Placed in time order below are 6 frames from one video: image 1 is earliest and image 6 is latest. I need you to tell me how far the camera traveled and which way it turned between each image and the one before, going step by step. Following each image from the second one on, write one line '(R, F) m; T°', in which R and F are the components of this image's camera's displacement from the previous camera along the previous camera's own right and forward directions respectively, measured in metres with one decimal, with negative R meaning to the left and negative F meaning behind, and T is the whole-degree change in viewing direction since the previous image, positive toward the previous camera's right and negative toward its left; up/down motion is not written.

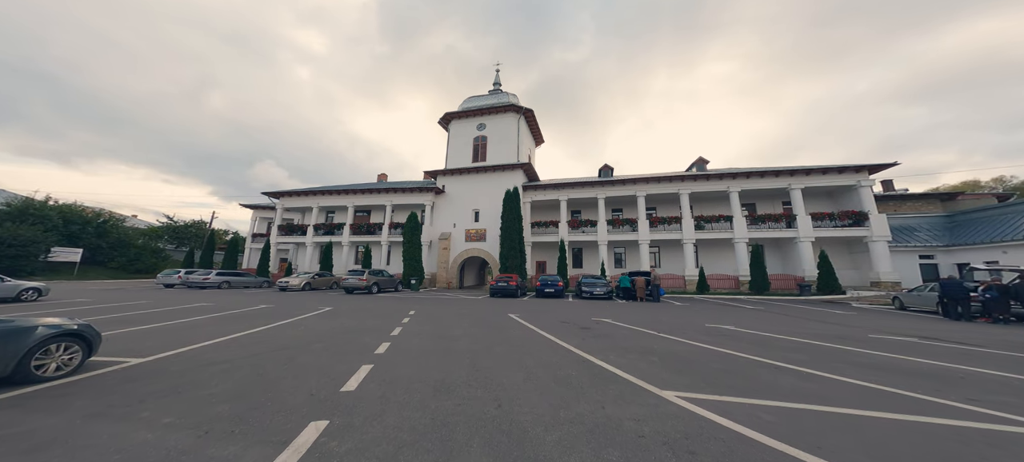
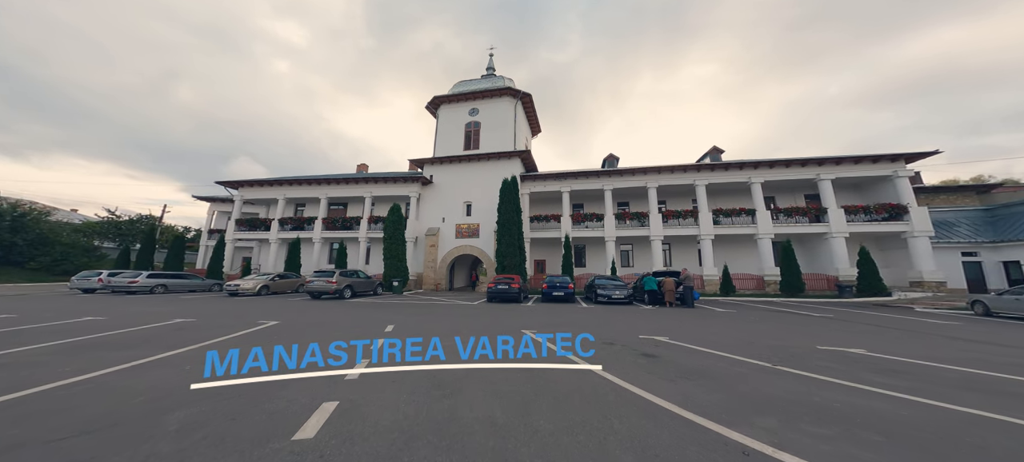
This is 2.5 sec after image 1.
(-0.8, +3.0) m; +3°
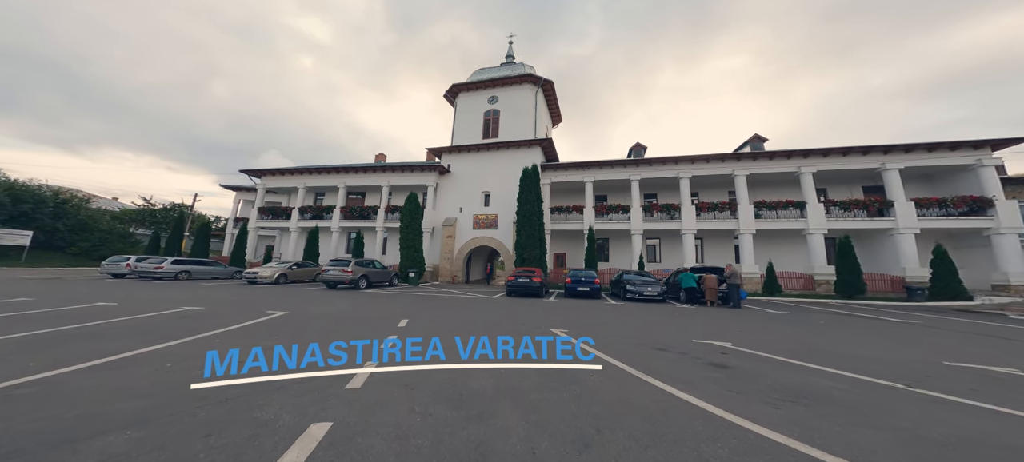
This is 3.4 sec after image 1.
(-0.3, +1.0) m; -3°
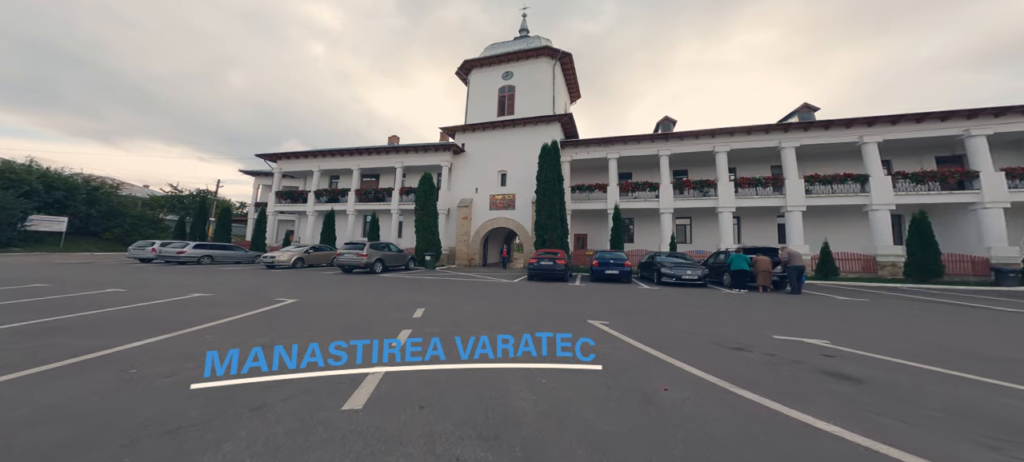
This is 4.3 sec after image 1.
(-0.3, +1.1) m; -3°
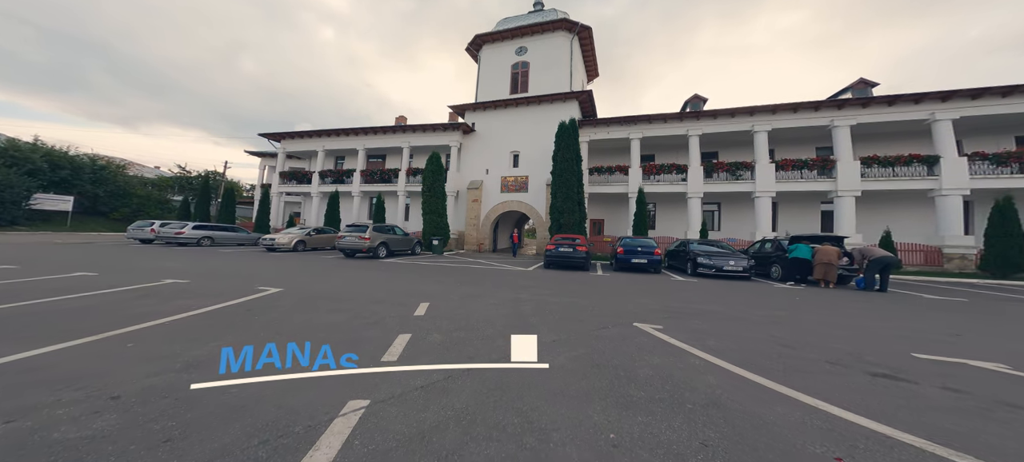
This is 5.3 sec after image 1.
(-0.3, +1.4) m; -2°
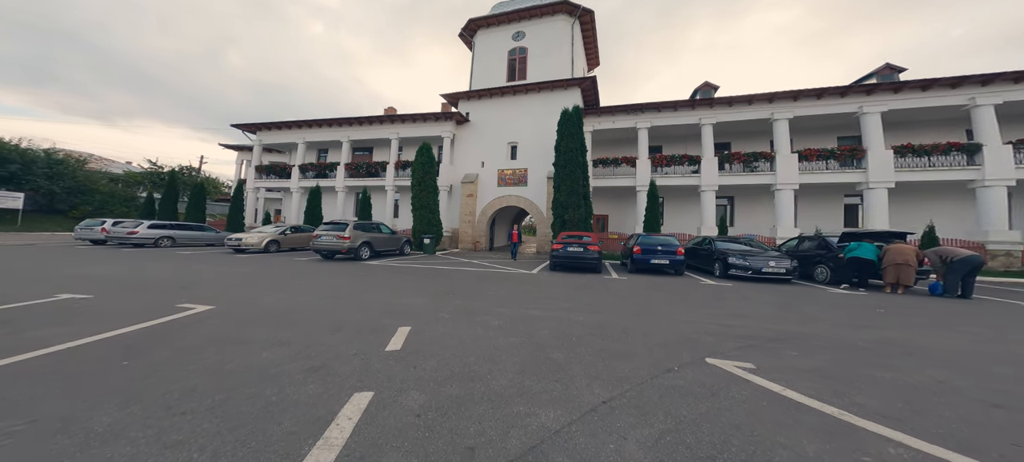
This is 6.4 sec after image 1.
(-0.3, +1.7) m; +1°
